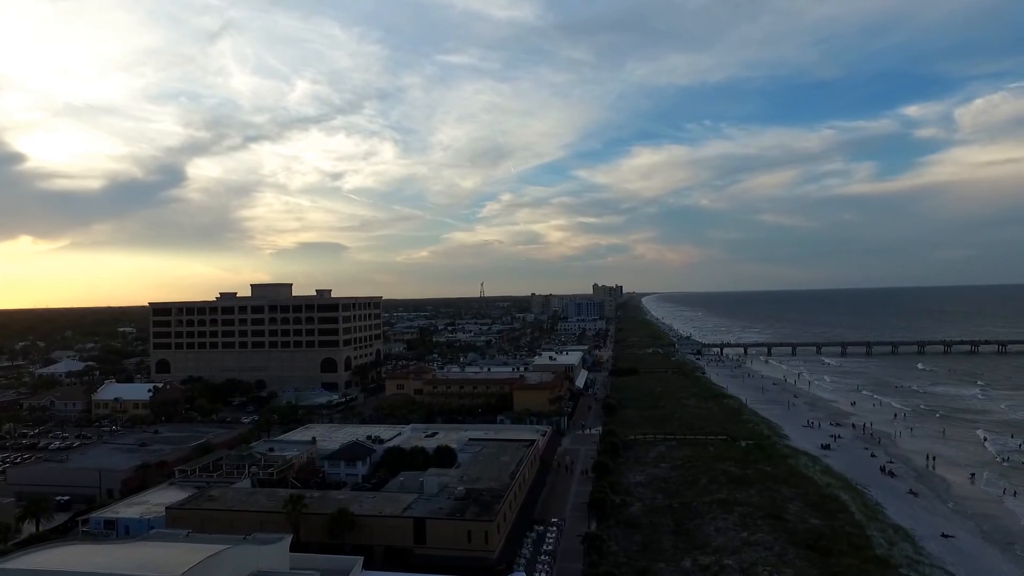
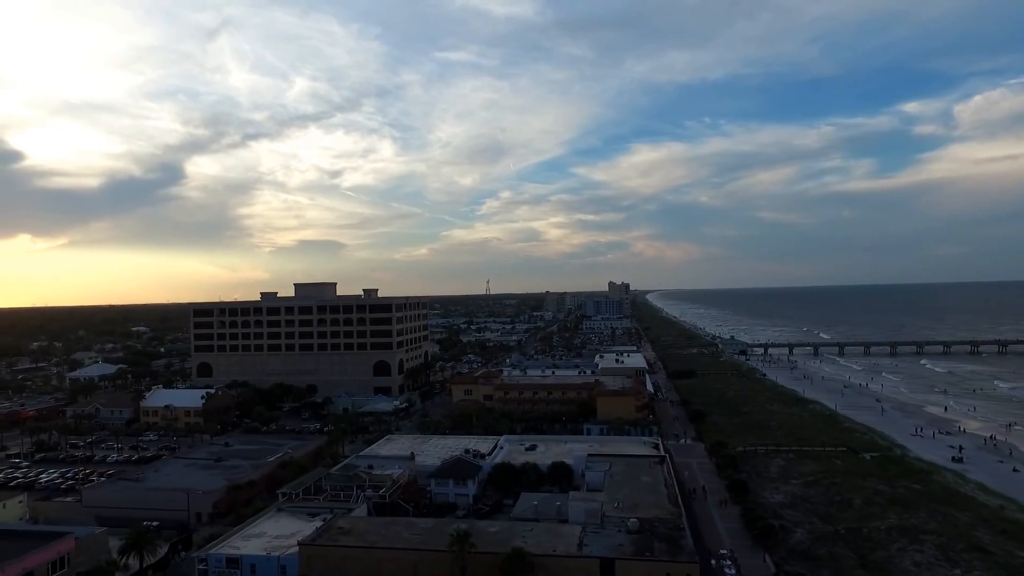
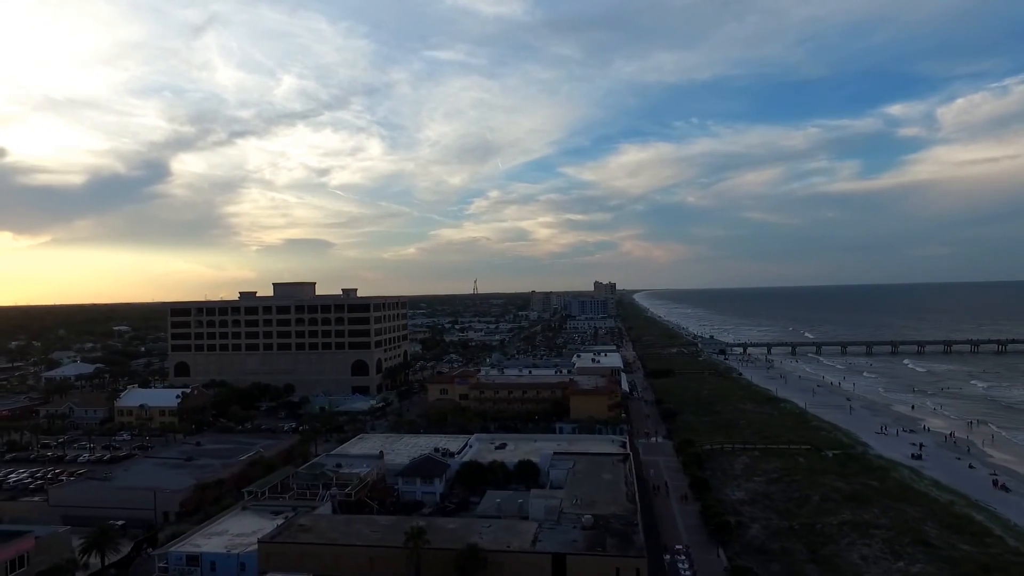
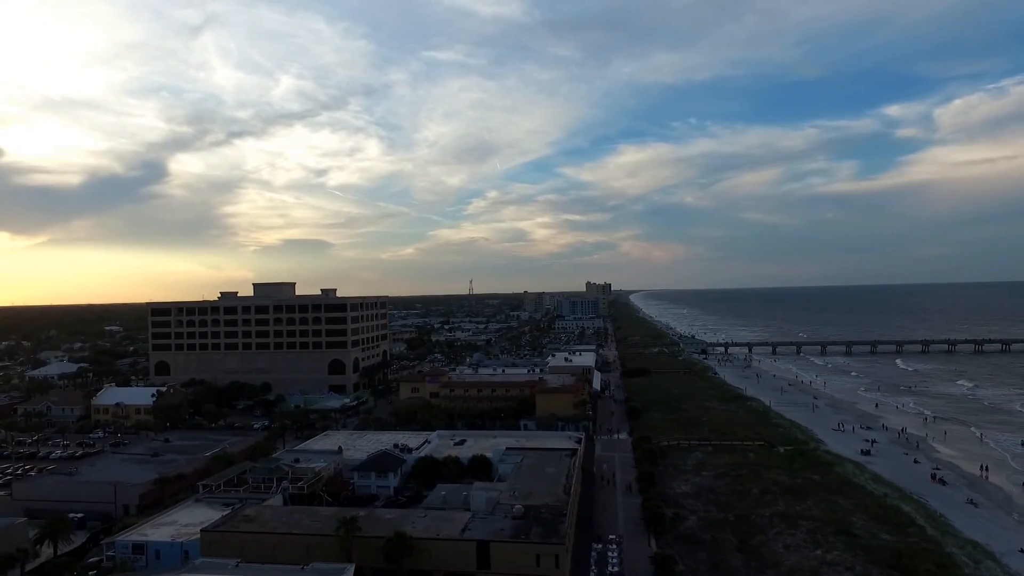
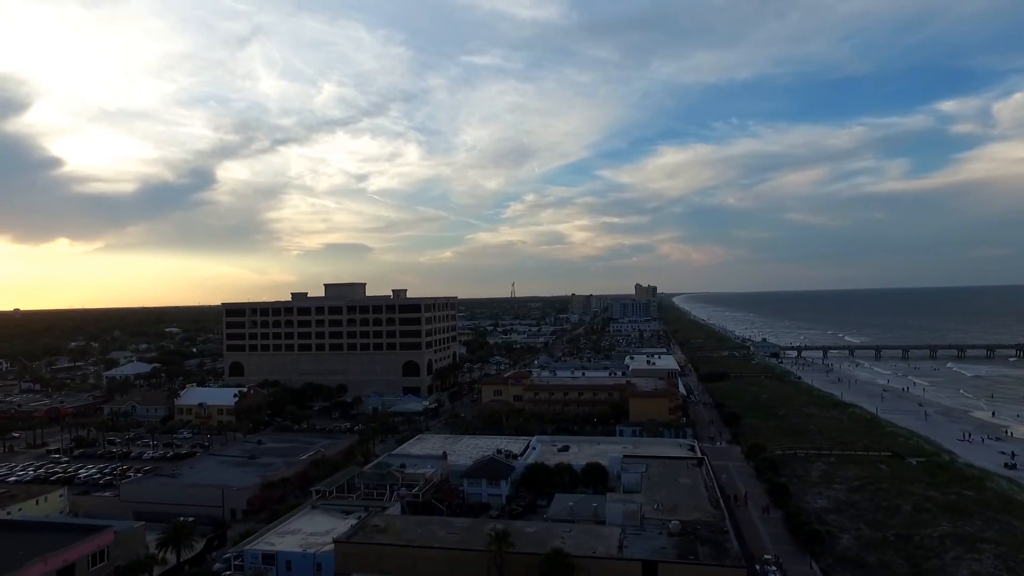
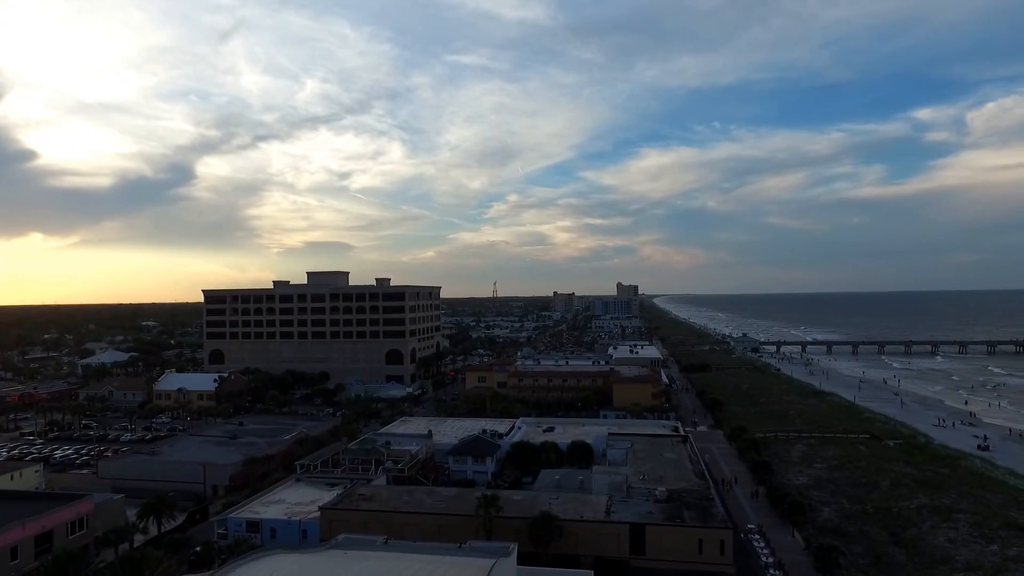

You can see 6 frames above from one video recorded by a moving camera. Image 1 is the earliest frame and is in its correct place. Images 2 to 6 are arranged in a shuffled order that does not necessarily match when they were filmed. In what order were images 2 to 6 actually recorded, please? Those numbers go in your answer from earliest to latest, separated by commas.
4, 3, 2, 5, 6
